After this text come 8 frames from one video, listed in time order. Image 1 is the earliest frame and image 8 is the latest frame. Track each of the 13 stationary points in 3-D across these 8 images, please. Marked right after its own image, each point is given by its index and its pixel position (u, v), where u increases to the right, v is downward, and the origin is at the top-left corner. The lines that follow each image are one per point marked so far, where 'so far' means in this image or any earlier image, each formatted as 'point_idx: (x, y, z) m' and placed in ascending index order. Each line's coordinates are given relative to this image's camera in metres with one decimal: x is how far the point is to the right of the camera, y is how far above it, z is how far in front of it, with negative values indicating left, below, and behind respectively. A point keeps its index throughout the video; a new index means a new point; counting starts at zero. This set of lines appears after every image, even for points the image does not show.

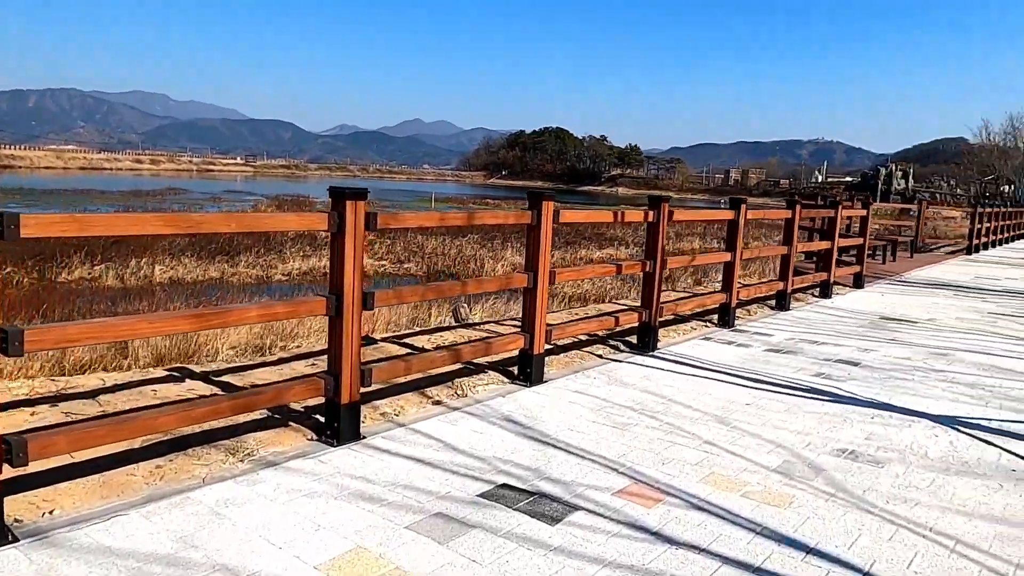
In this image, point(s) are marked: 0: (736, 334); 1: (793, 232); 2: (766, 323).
0: (+1.9, -0.4, +6.4) m
1: (+2.9, +0.6, +7.9) m
2: (+2.4, -0.3, +7.1) m
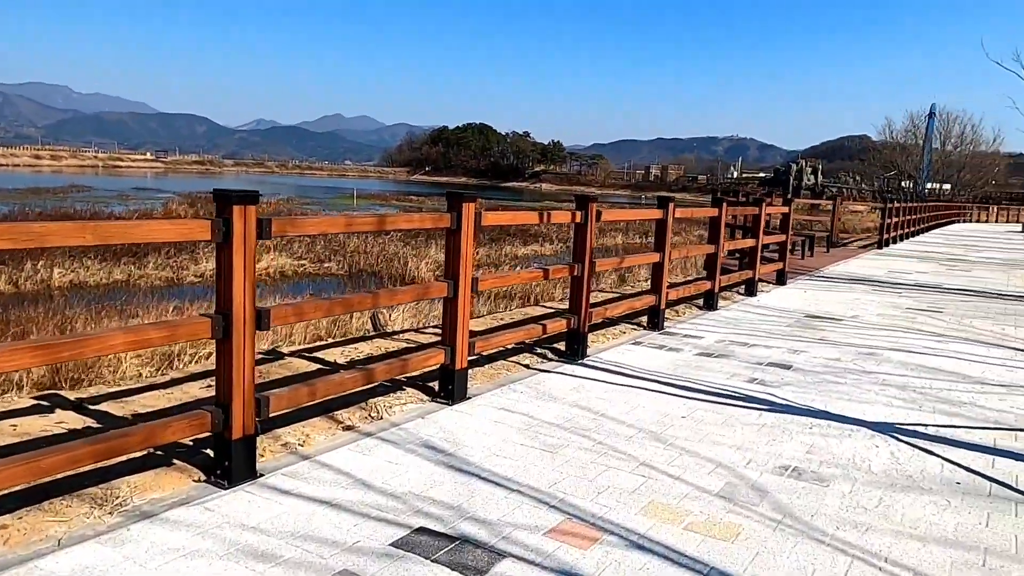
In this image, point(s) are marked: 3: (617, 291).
0: (+1.3, -0.4, +6.2) m
1: (+2.1, +0.6, +7.7) m
2: (+1.7, -0.3, +7.0) m
3: (+1.2, 0.0, +8.6) m
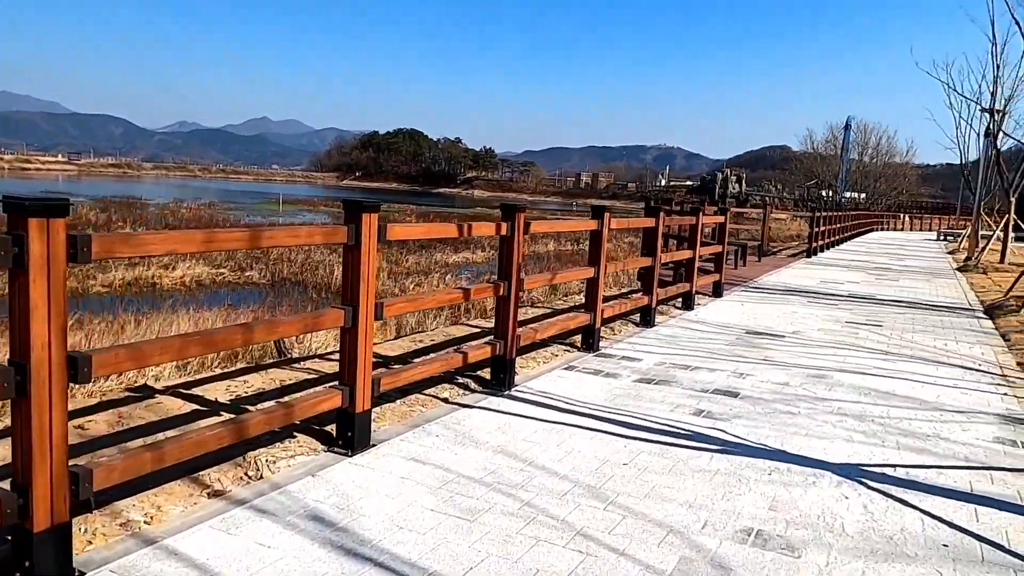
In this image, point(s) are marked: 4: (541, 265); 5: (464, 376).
0: (+0.7, -0.5, +5.7) m
1: (+1.4, +0.4, +7.3) m
2: (+1.0, -0.5, +6.4) m
3: (+0.4, -0.2, +8.0) m
4: (+0.7, +0.5, +17.8) m
5: (-0.3, -0.6, +4.9) m
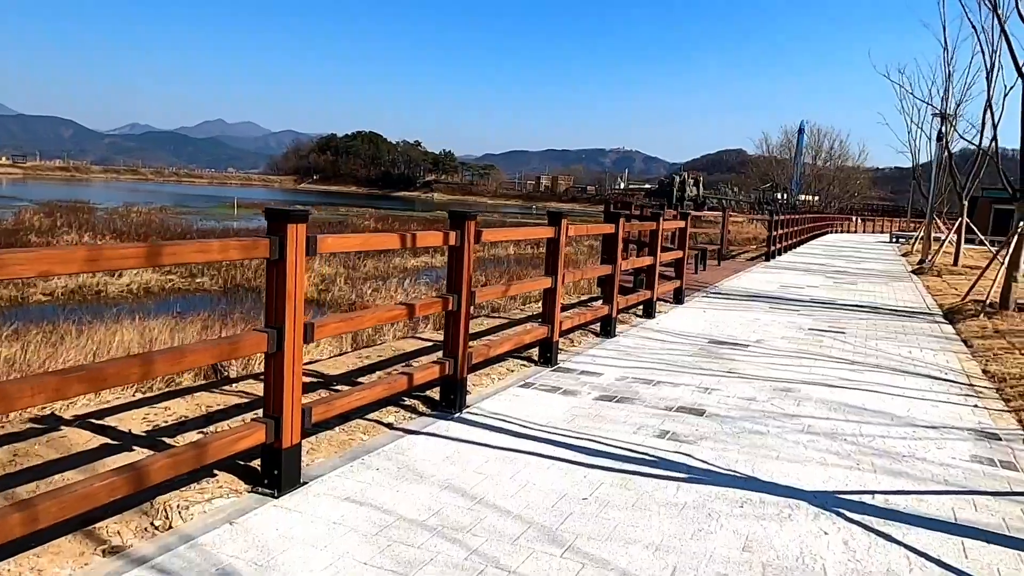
0: (+0.3, -0.6, +5.4) m
1: (+1.0, +0.4, +7.0) m
2: (+0.6, -0.5, +6.1) m
3: (-0.1, -0.3, +7.7) m
4: (-0.3, +0.4, +17.5) m
5: (-0.6, -0.7, +4.5) m
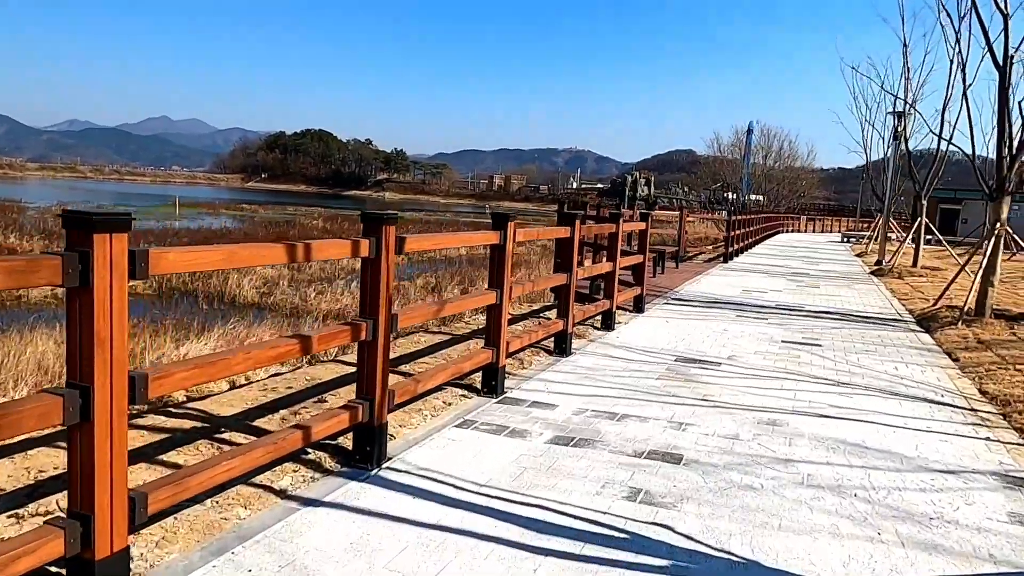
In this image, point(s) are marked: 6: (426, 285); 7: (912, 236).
0: (0.0, -0.7, +4.5) m
1: (+0.5, +0.3, +6.1) m
2: (+0.2, -0.6, +5.3) m
3: (-0.6, -0.4, +6.7) m
4: (-1.4, +0.3, +16.5) m
5: (-0.9, -0.8, +3.6) m
6: (-1.7, +0.1, +15.2) m
7: (+9.3, +1.2, +17.7) m
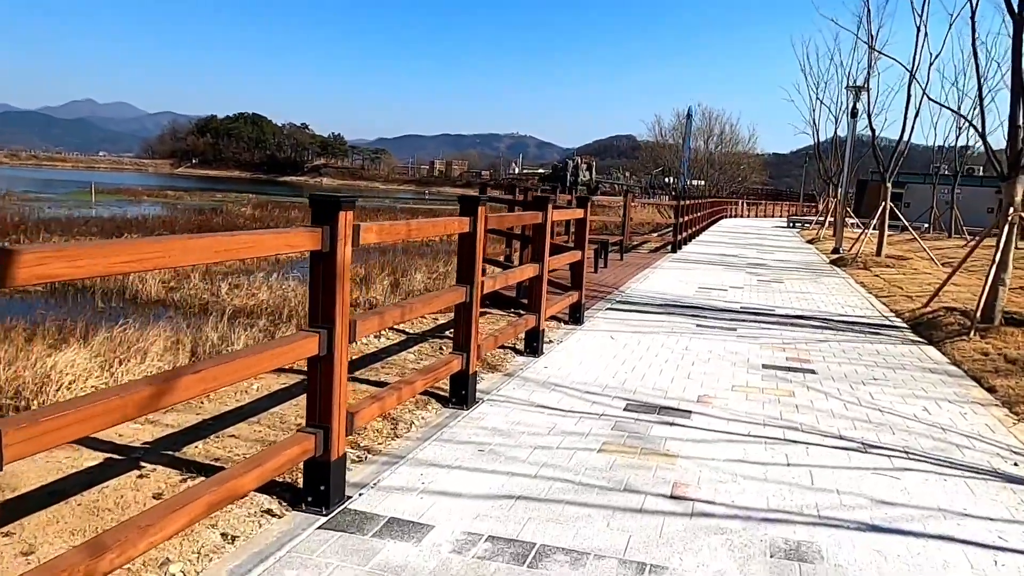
0: (-0.6, -0.9, +2.5) m
1: (-0.2, +0.2, +4.2) m
2: (-0.4, -0.8, +3.3) m
3: (-1.3, -0.5, +4.7) m
4: (-2.8, +0.4, +14.4) m
5: (-1.4, -0.9, +1.5) m
6: (-3.1, +0.1, +13.0) m
7: (+7.7, +1.4, +16.3) m
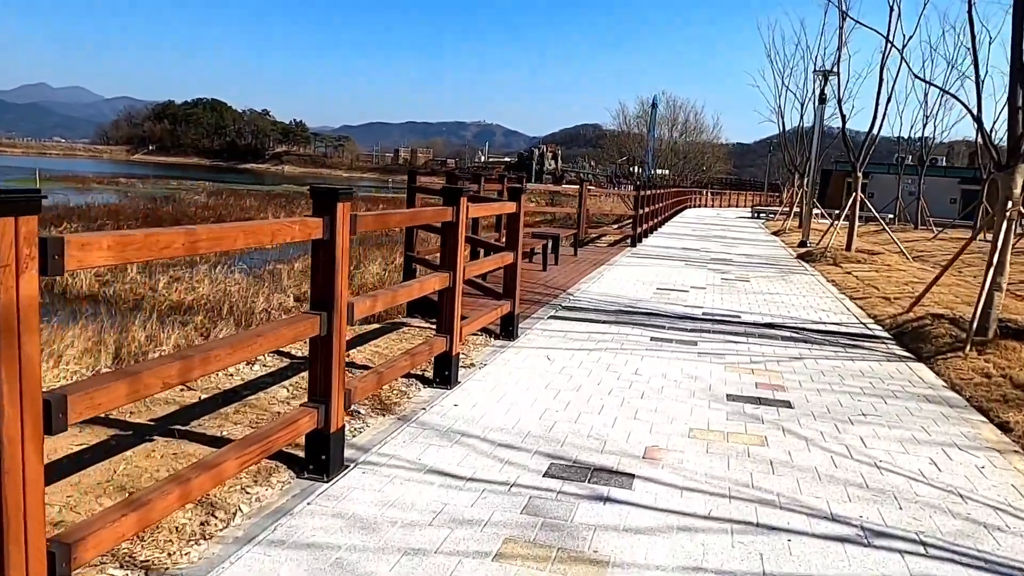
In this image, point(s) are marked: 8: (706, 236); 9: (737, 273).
0: (-1.0, -1.0, +1.4) m
1: (-0.7, +0.1, +3.0) m
2: (-0.8, -0.9, +2.2) m
3: (-1.8, -0.6, +3.5) m
4: (-3.8, +0.4, +13.1) m
5: (-1.8, -1.1, +0.4) m
6: (-3.9, +0.1, +11.7) m
7: (+6.7, +1.5, +15.5) m
8: (+4.8, +1.3, +18.9) m
9: (+3.3, +0.2, +11.2) m
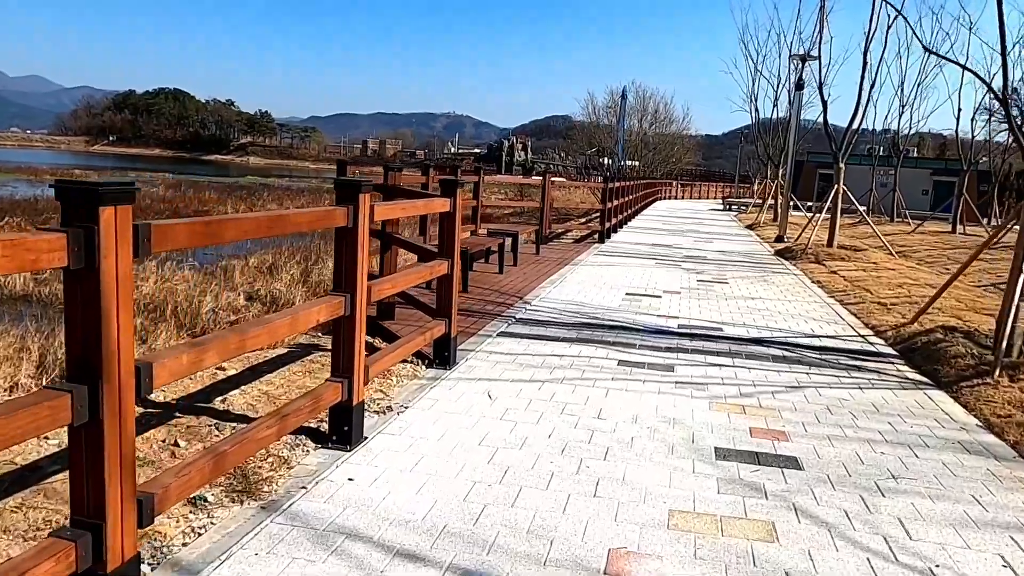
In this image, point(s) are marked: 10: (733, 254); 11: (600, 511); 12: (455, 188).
0: (-1.2, -1.1, +0.2) m
1: (-1.0, -0.1, +1.9) m
2: (-1.1, -1.0, +1.0) m
3: (-2.1, -0.7, +2.4) m
4: (-4.4, +0.4, +11.9) m
5: (-2.0, -1.2, -0.8) m
6: (-4.5, +0.1, +10.5) m
7: (+5.9, +1.5, +14.6) m
8: (+3.9, +1.4, +18.0) m
9: (+2.7, +0.2, +10.3) m
10: (+3.7, +0.6, +12.9) m
11: (+0.3, -0.8, +2.9) m
12: (-0.4, +0.6, +4.6) m
